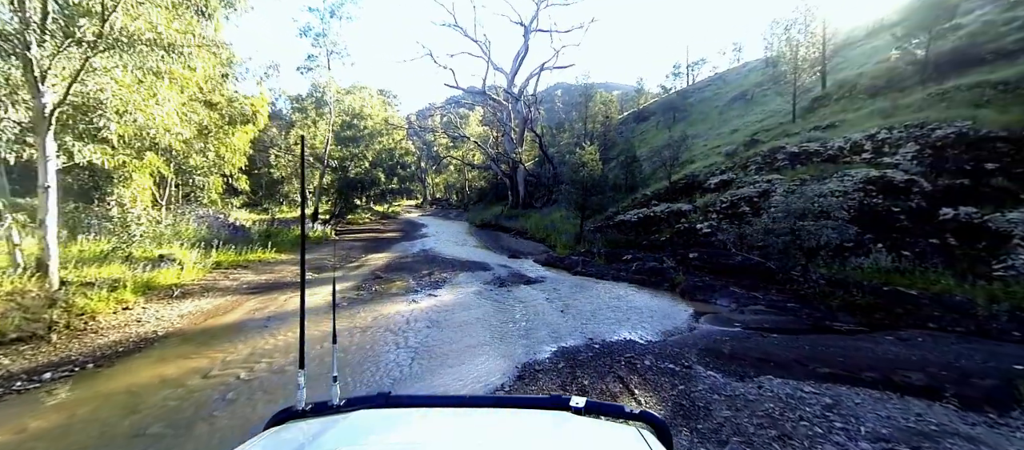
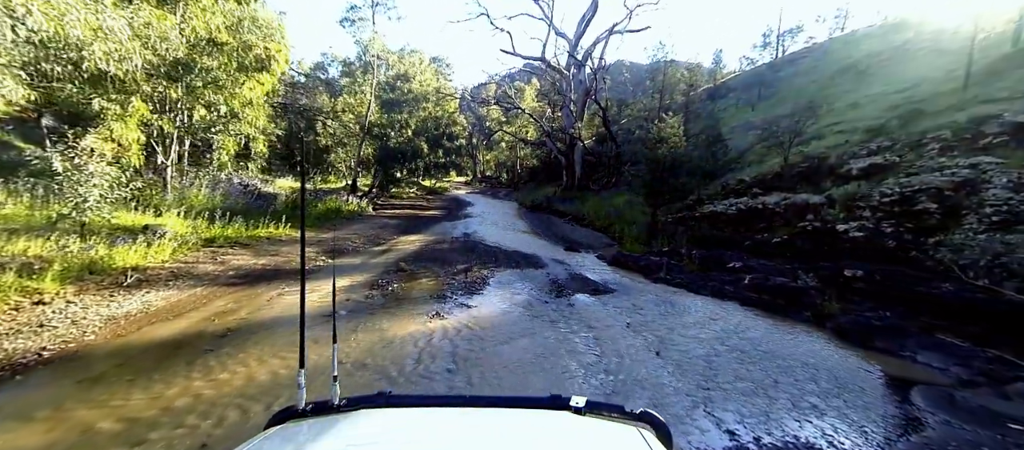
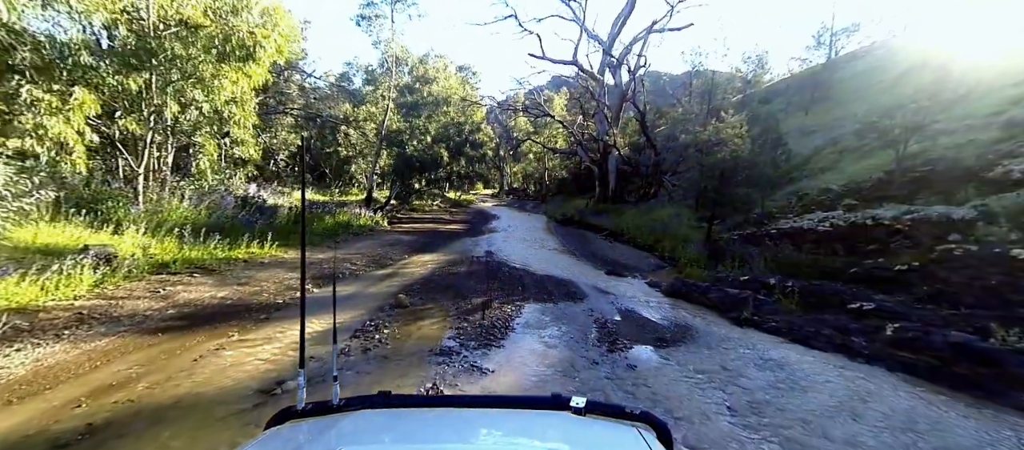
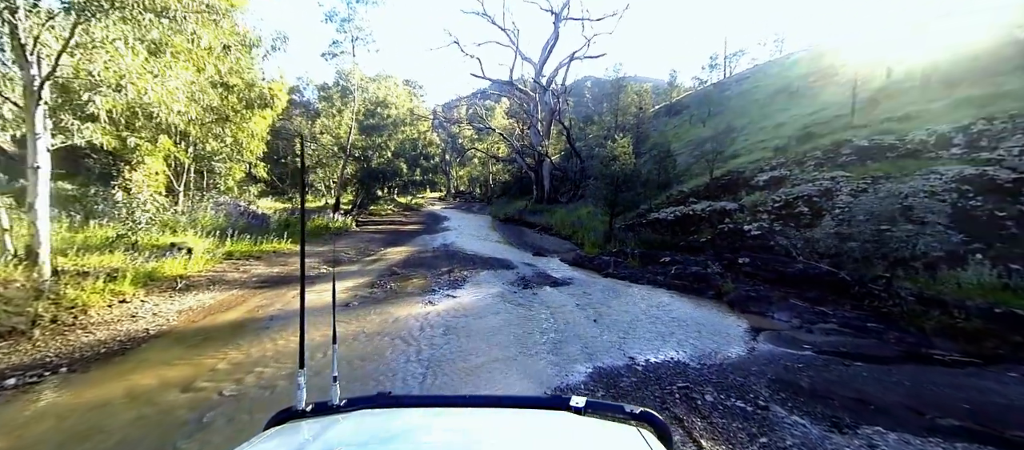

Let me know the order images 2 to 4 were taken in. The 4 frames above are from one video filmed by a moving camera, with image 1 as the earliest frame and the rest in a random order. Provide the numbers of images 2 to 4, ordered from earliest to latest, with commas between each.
4, 2, 3
